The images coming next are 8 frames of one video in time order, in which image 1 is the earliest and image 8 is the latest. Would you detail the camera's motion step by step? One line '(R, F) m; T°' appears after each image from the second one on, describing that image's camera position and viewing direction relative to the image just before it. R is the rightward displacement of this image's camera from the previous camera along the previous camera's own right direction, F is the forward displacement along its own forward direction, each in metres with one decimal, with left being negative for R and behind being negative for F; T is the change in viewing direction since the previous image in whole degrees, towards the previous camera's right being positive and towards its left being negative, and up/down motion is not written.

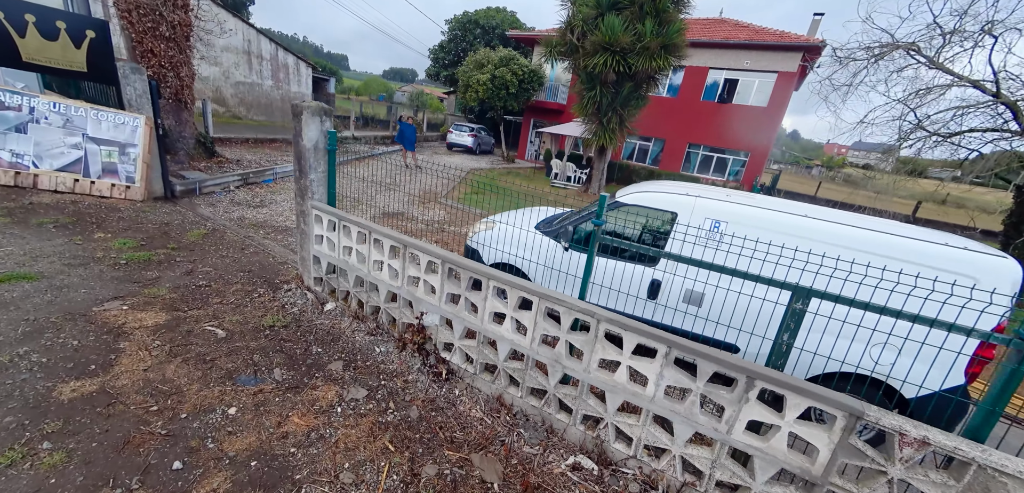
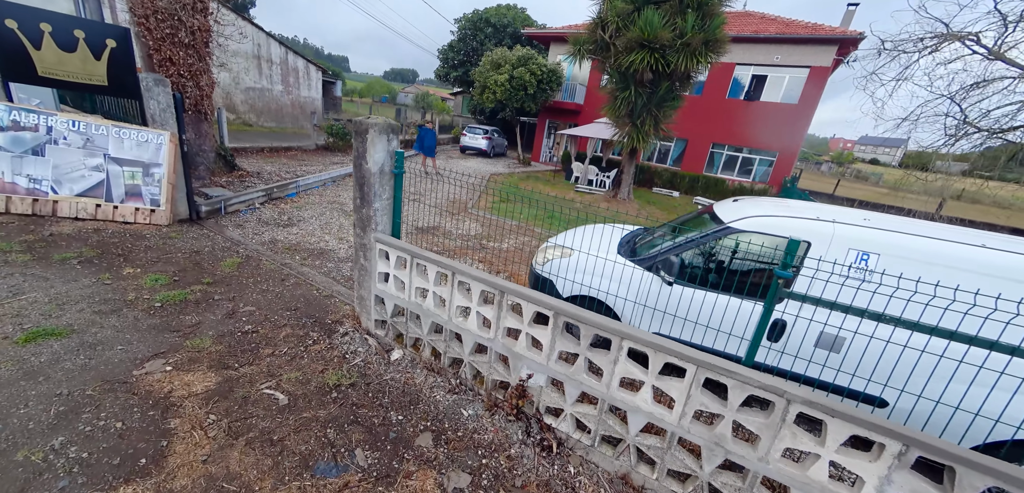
(-0.7, +0.5) m; 0°
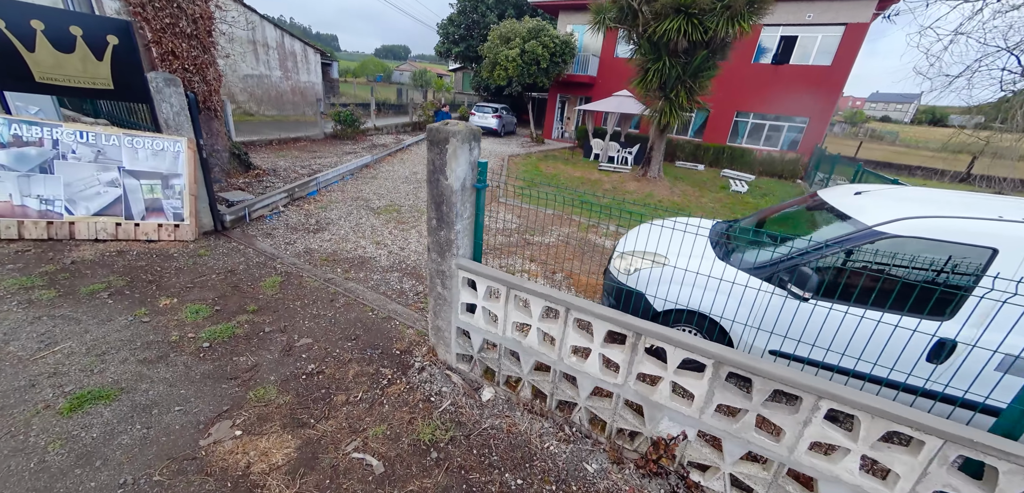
(-0.7, +0.5) m; 0°
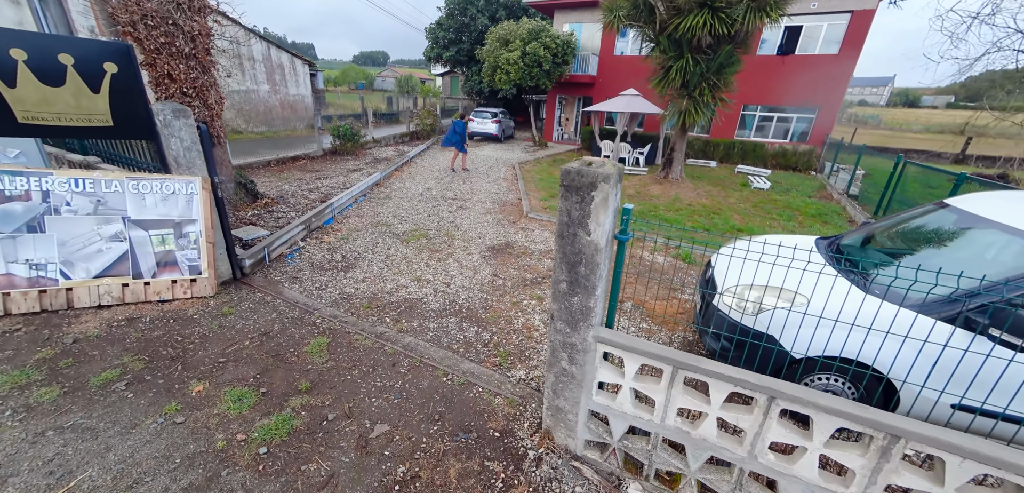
(-0.8, +0.6) m; +2°
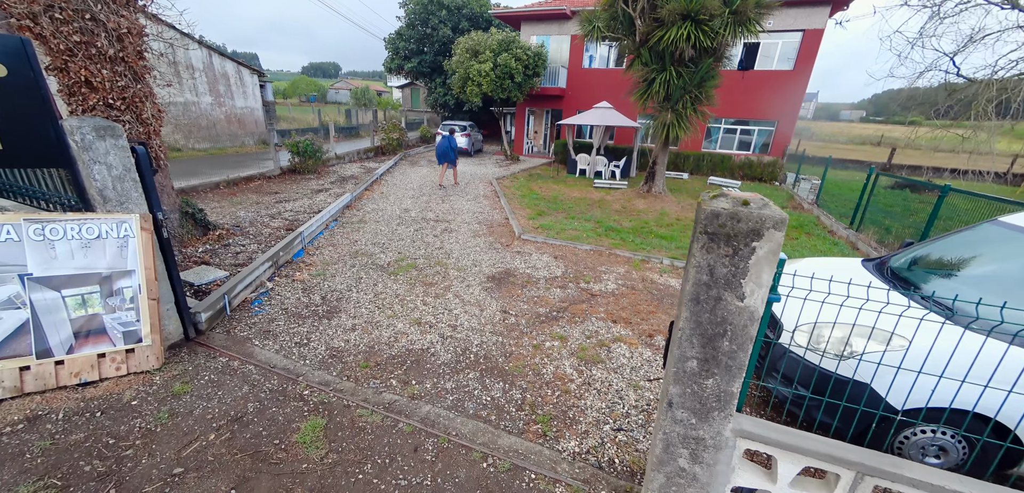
(-0.6, +0.6) m; +6°
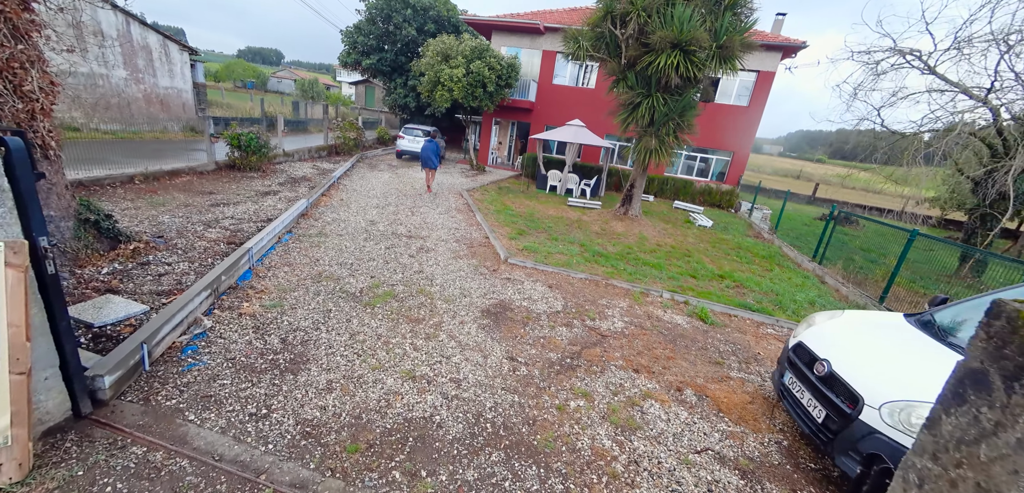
(-0.7, +0.7) m; +8°
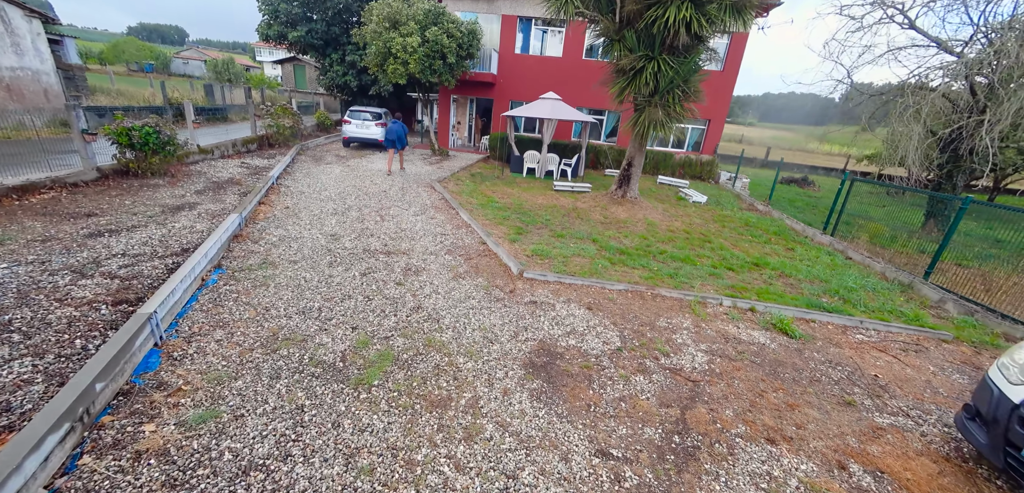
(-0.7, +1.4) m; +7°
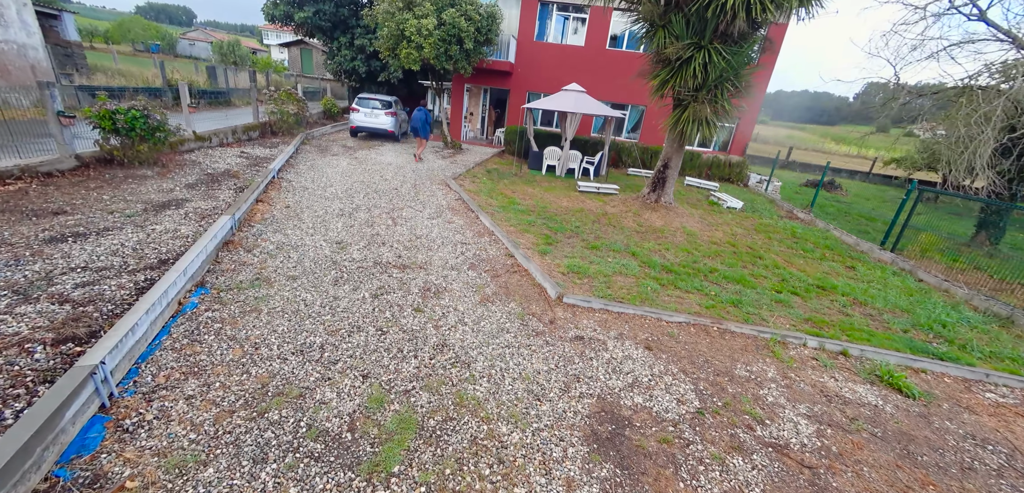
(-0.4, +0.8) m; 0°
